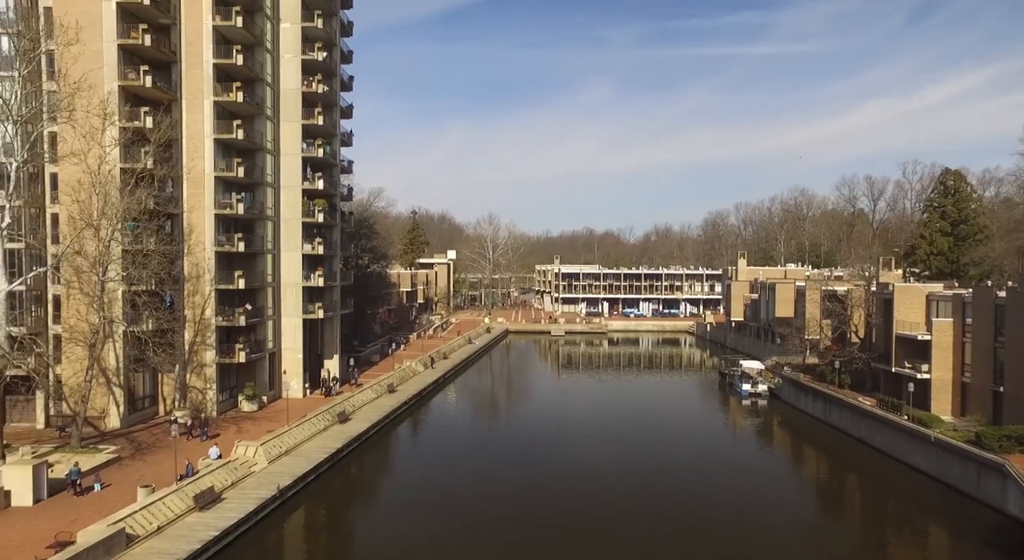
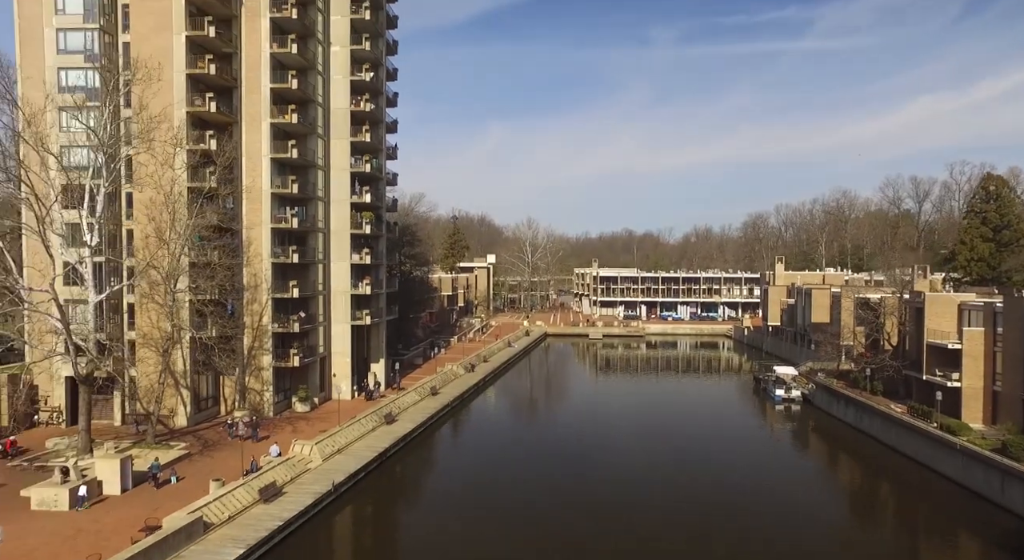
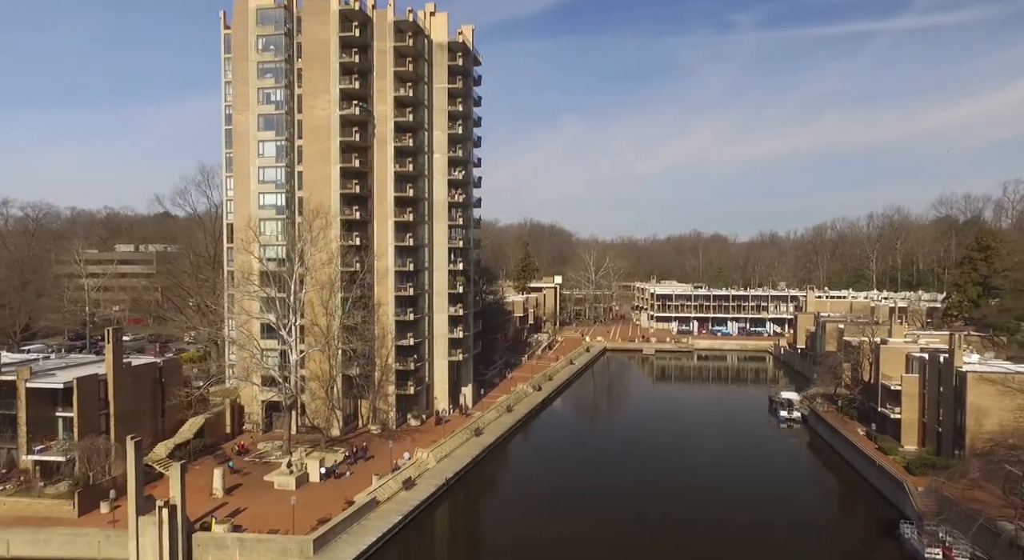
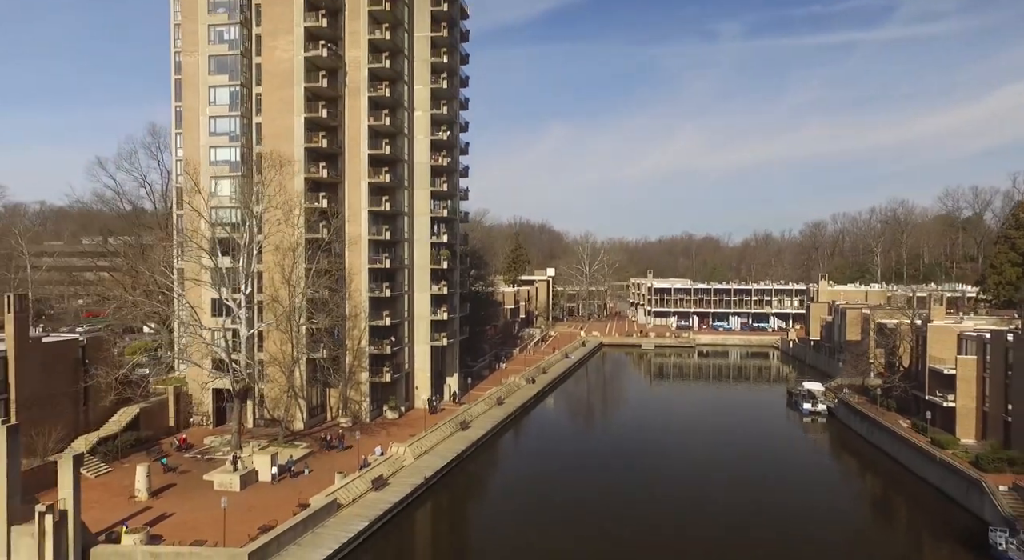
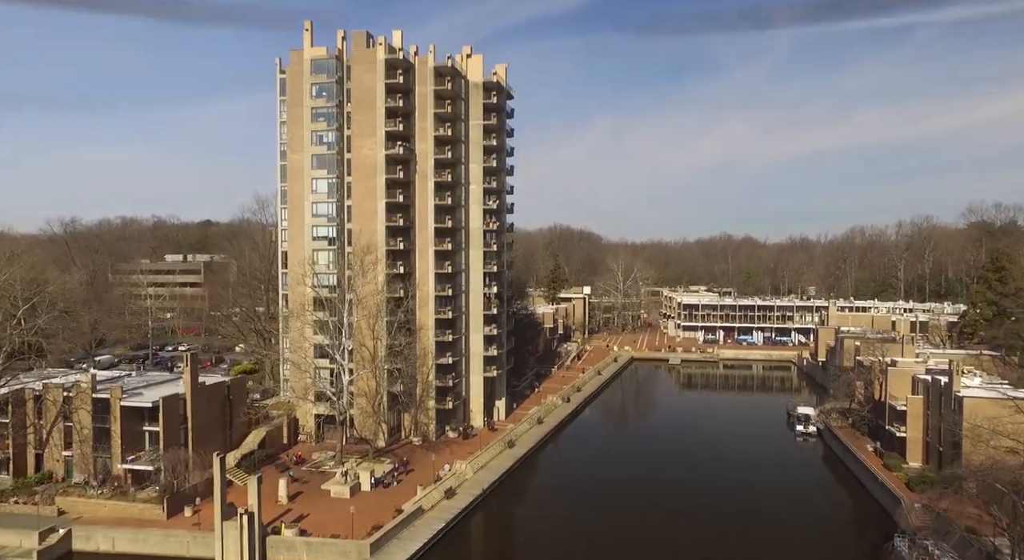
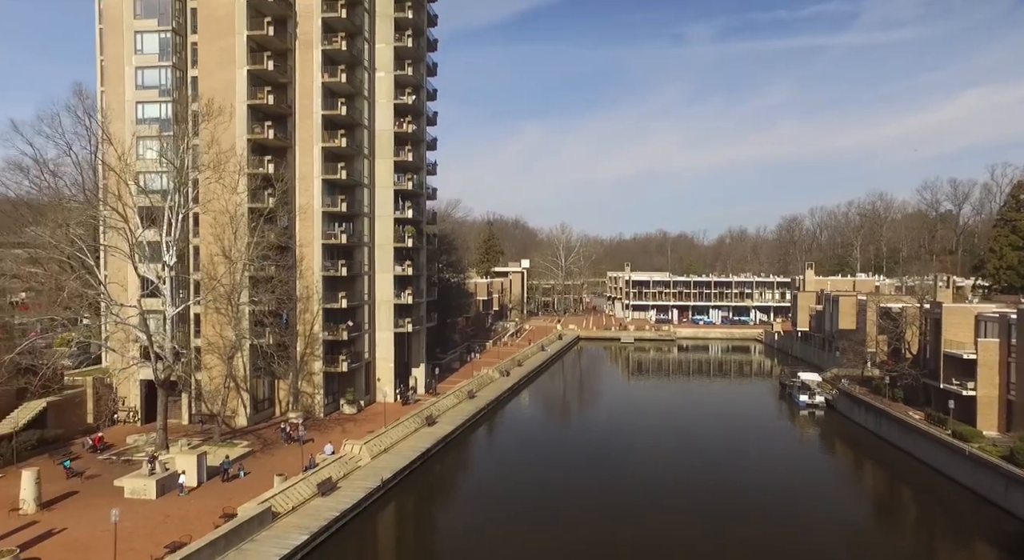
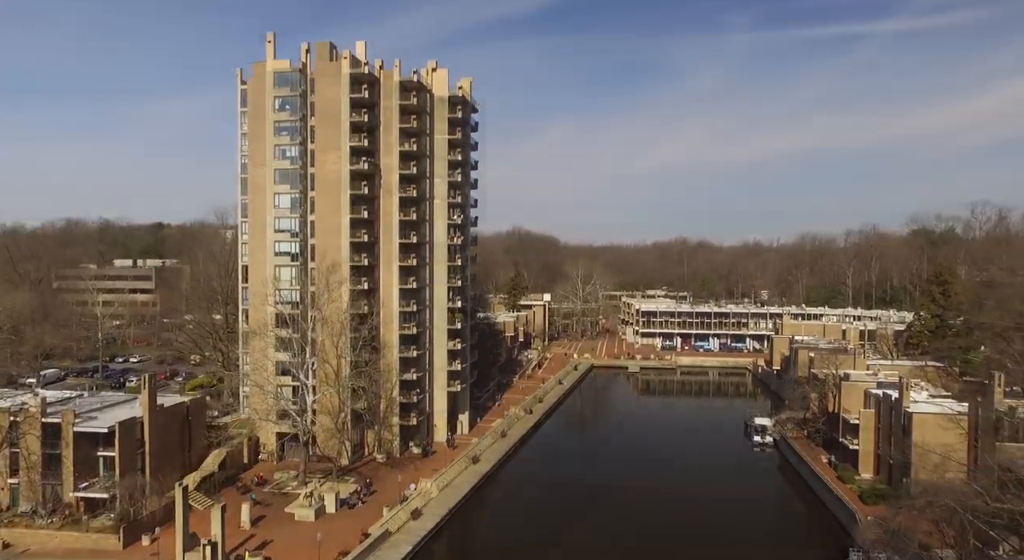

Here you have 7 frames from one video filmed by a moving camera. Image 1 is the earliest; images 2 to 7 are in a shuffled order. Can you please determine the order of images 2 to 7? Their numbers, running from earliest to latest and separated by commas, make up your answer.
2, 6, 4, 3, 5, 7
